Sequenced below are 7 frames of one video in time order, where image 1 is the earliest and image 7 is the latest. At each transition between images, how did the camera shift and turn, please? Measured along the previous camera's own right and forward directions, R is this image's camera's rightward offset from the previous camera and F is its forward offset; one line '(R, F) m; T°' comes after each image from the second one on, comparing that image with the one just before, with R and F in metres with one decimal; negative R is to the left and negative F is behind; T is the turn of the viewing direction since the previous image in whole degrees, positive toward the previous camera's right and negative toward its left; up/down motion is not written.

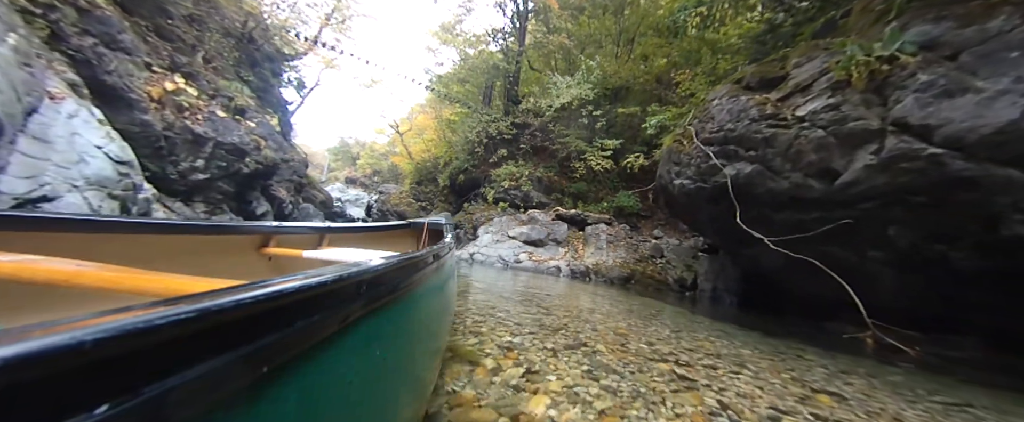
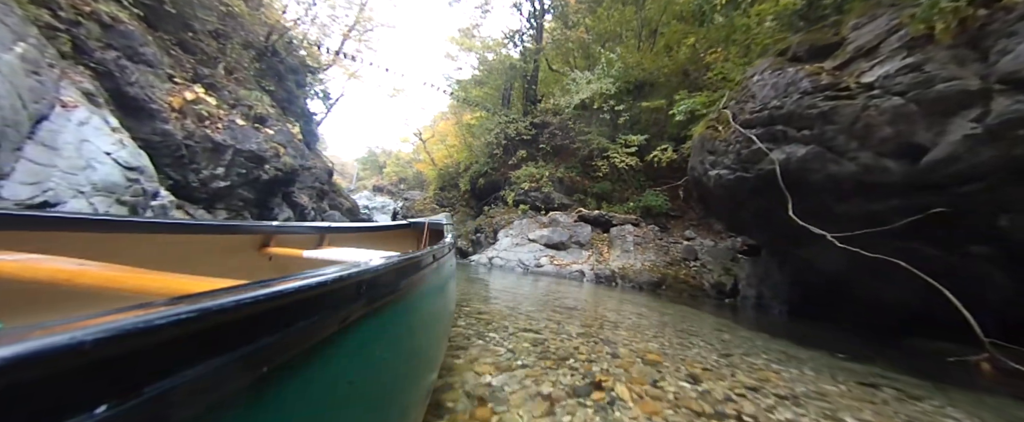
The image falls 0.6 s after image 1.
(+0.2, +0.5) m; -4°
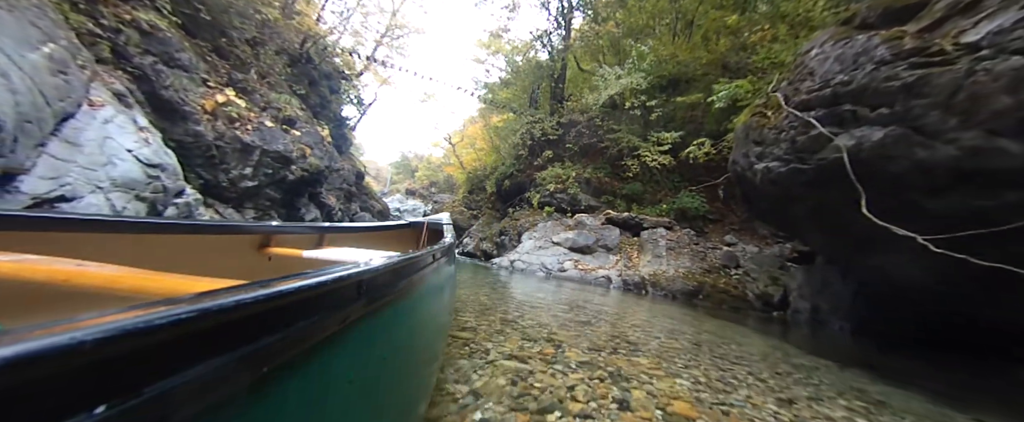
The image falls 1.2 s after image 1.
(+0.2, +0.4) m; -5°
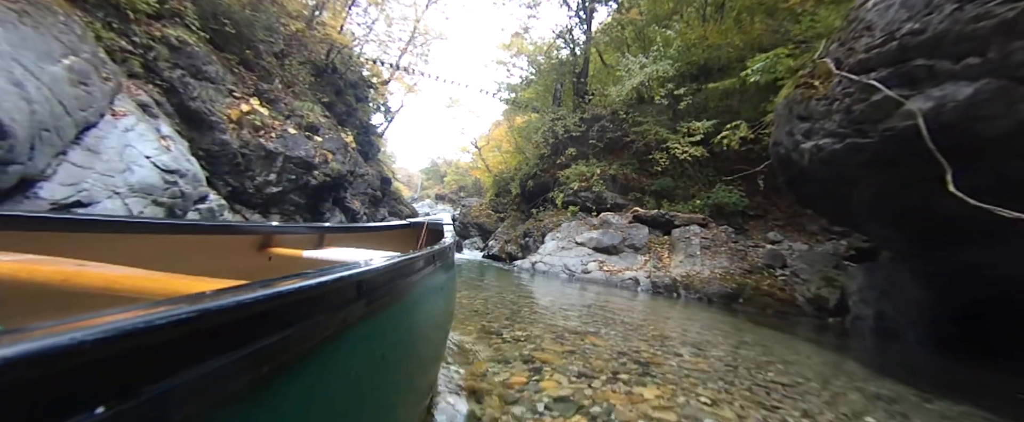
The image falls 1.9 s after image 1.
(+0.3, +0.4) m; -5°
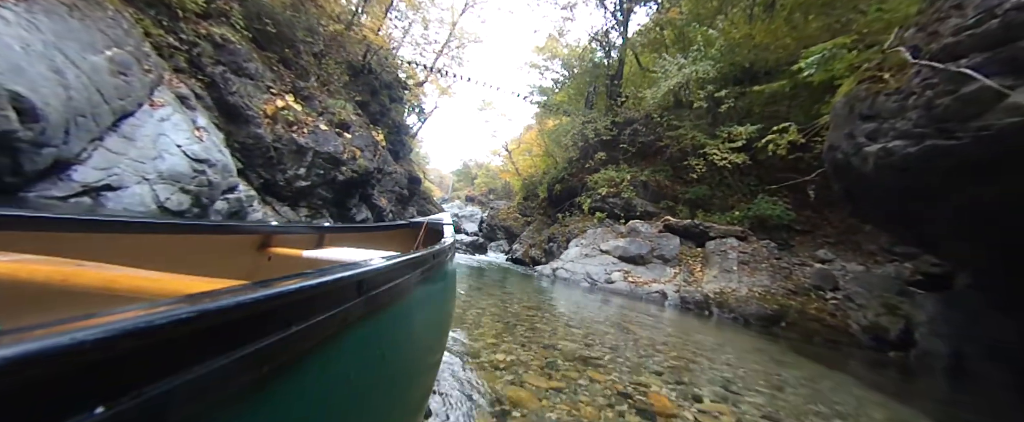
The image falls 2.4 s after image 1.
(+0.2, +0.3) m; -5°
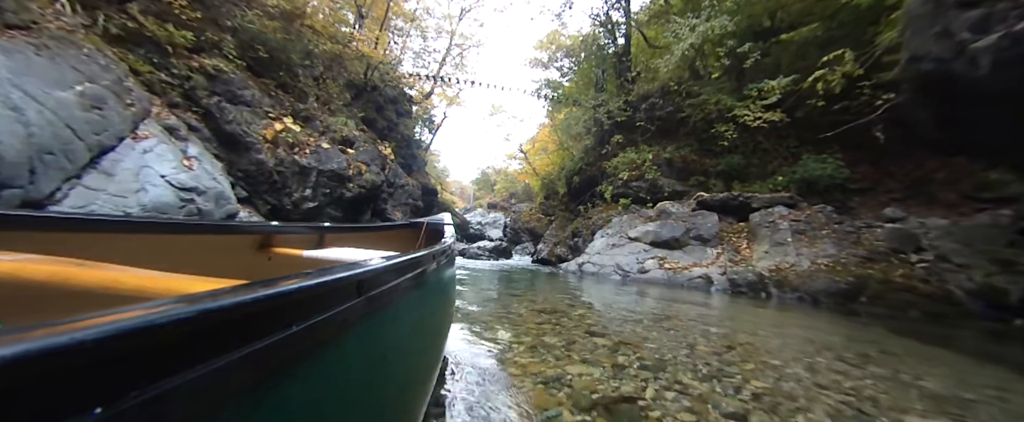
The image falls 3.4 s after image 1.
(+0.2, +0.6) m; -4°
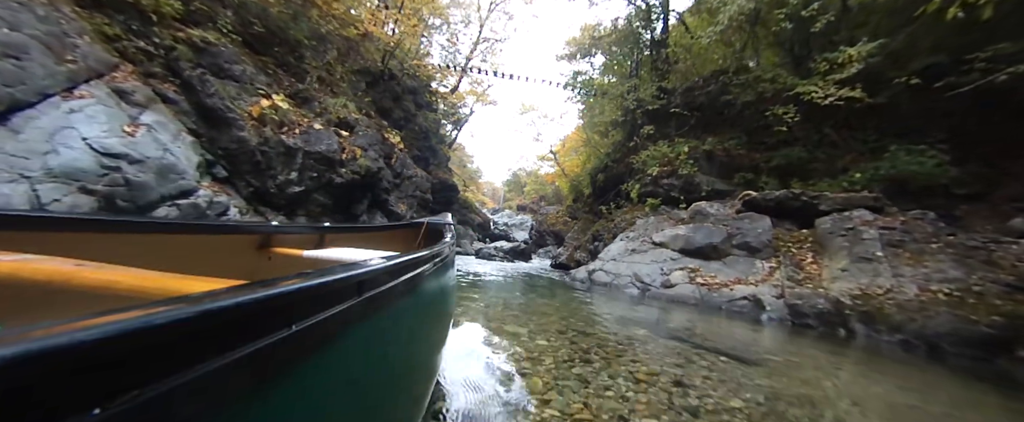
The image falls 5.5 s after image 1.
(+0.7, +1.2) m; -6°
